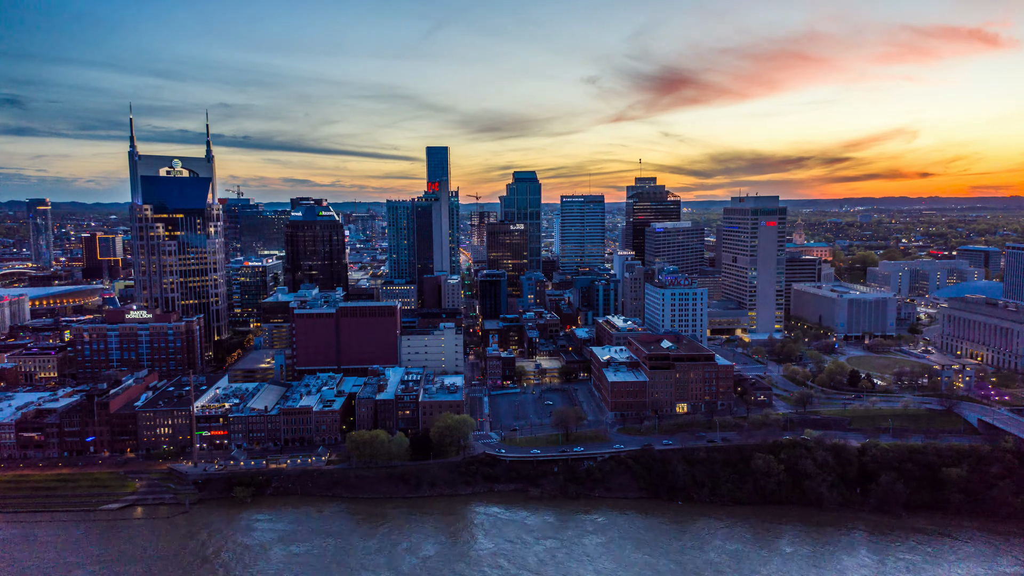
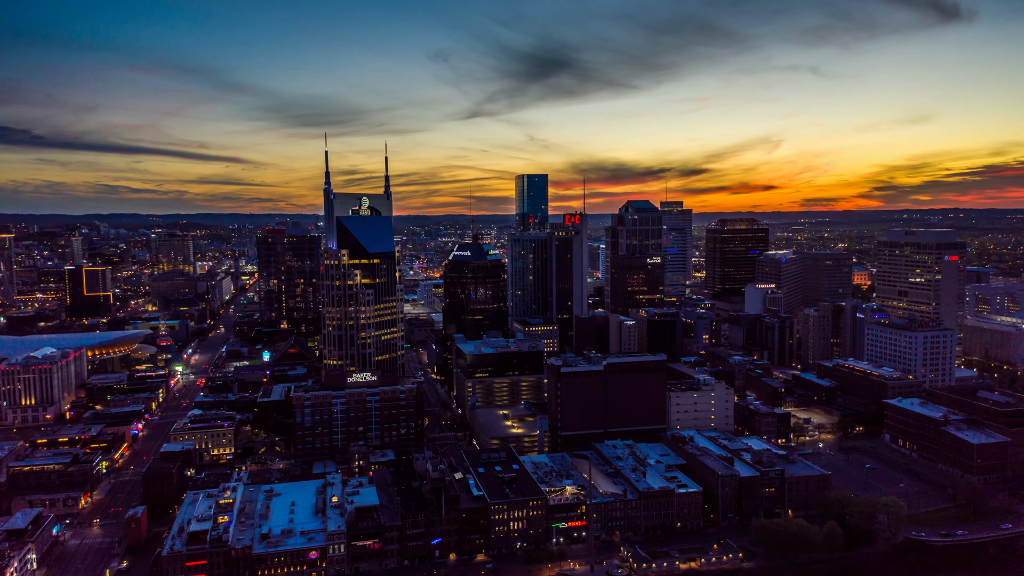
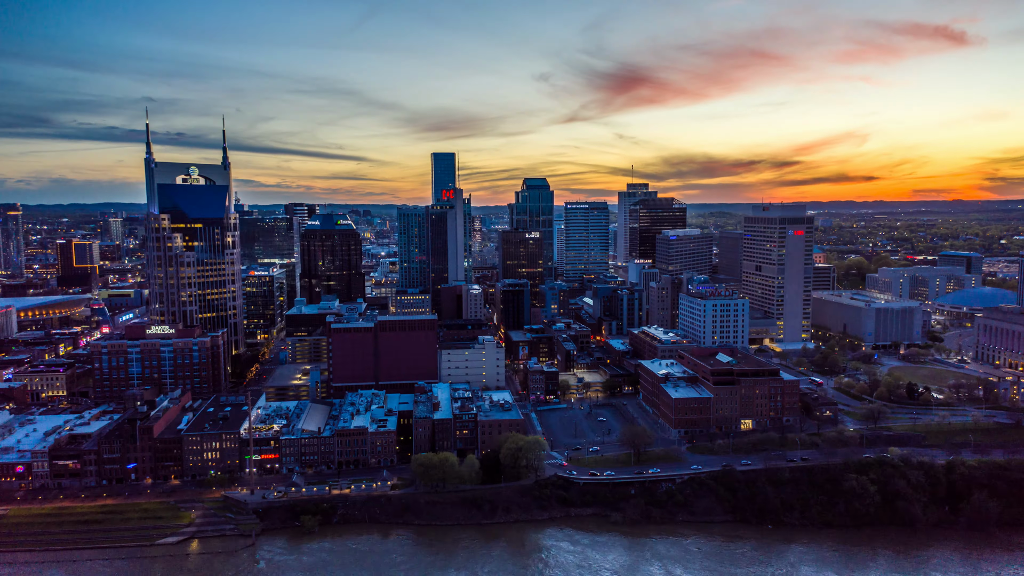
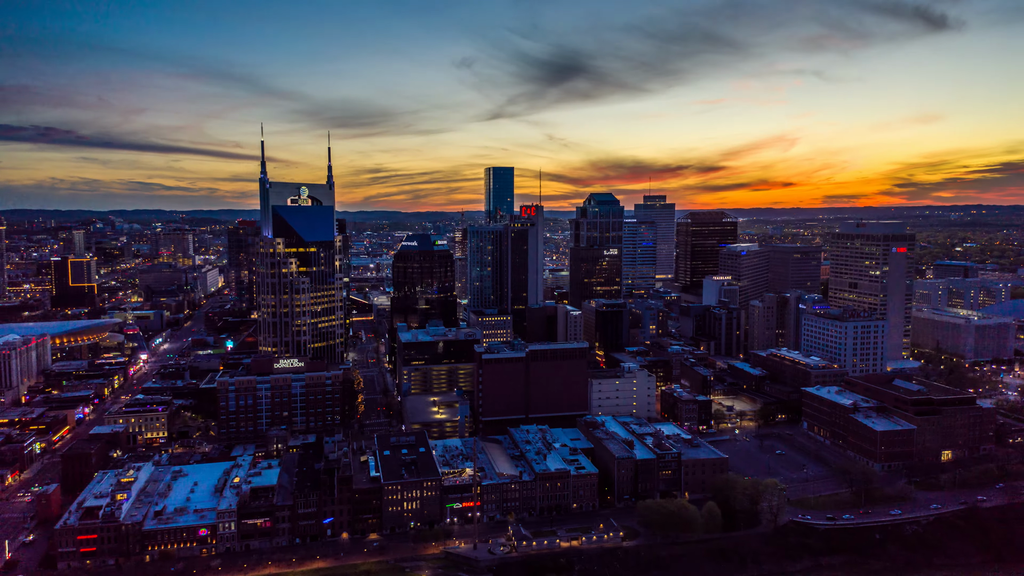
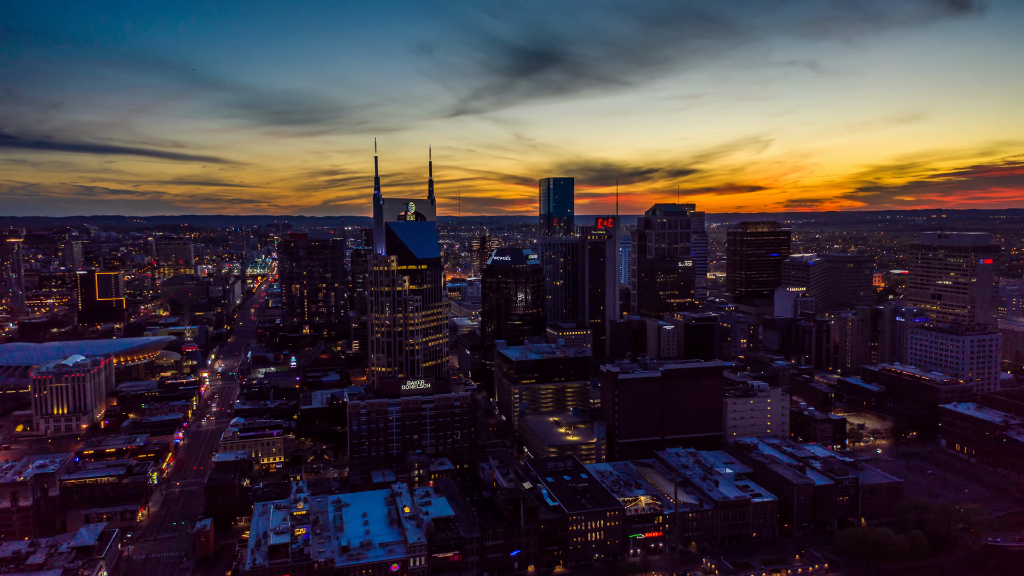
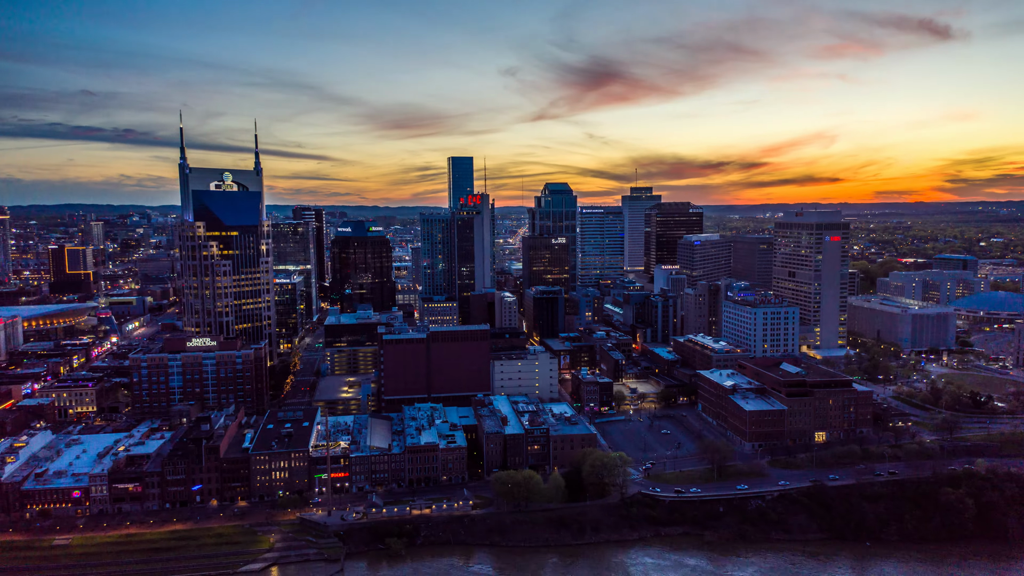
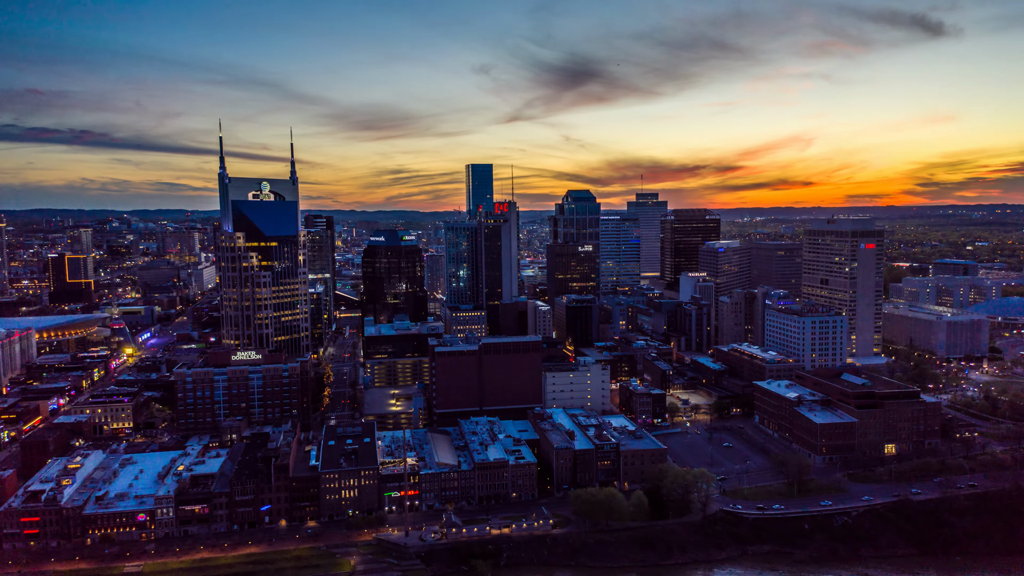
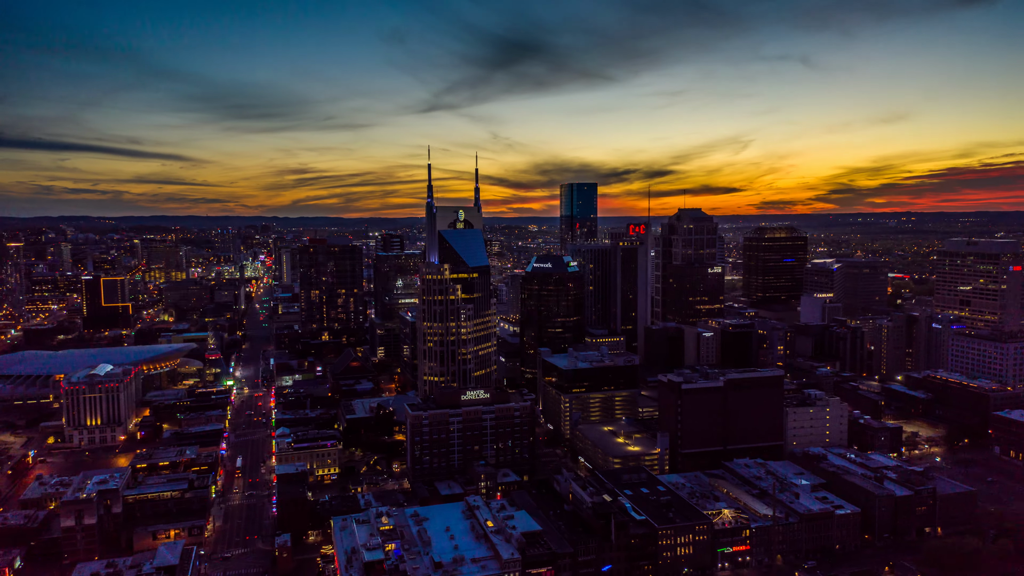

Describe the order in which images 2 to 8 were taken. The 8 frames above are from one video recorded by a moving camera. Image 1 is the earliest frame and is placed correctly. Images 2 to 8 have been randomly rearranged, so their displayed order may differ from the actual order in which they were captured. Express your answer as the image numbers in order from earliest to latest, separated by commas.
3, 6, 7, 4, 2, 5, 8
